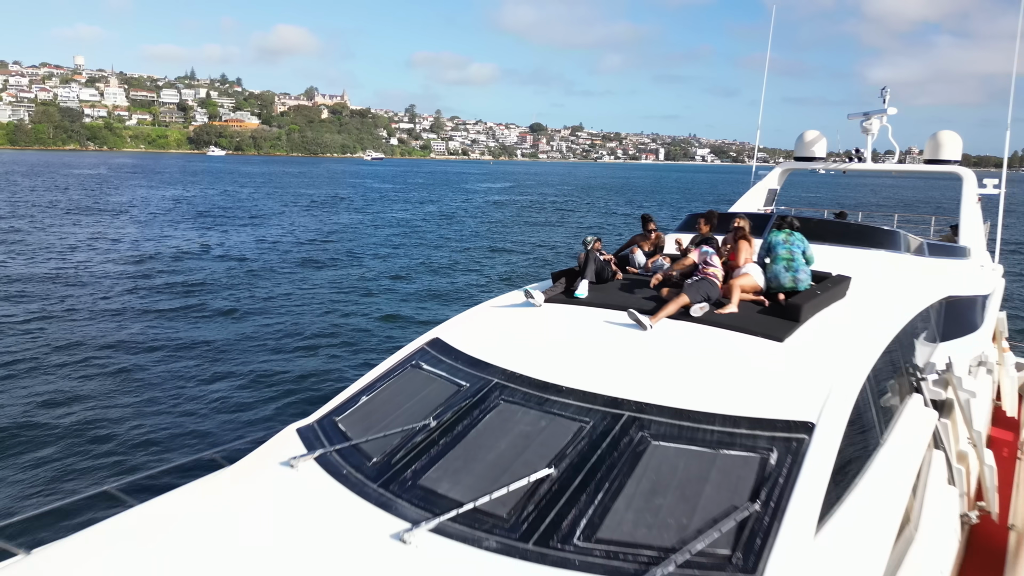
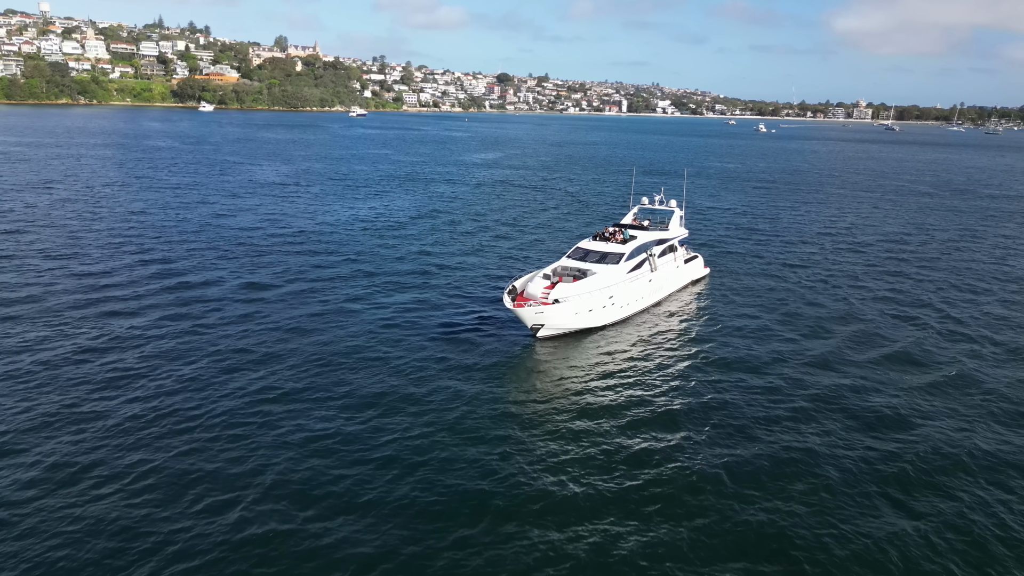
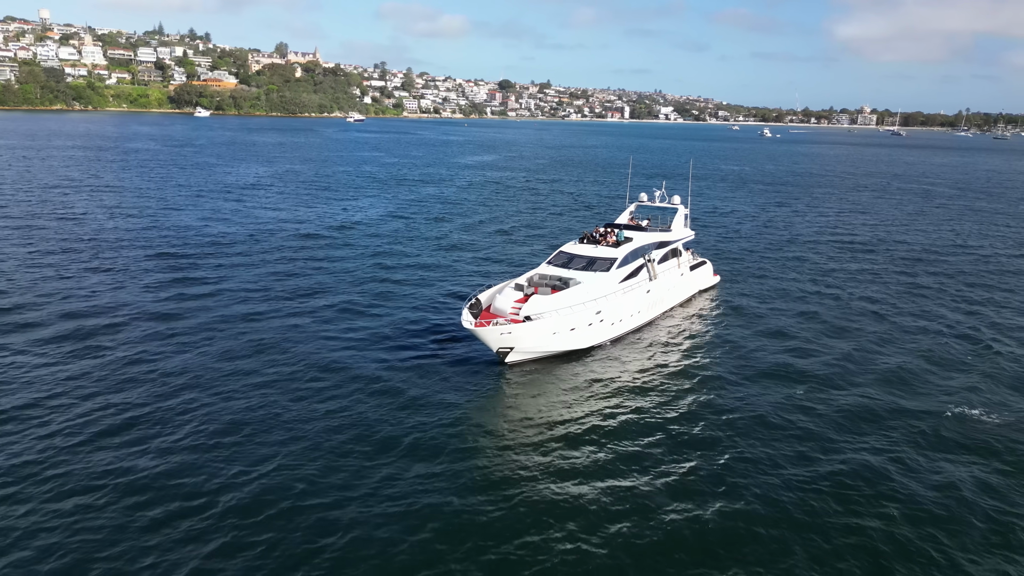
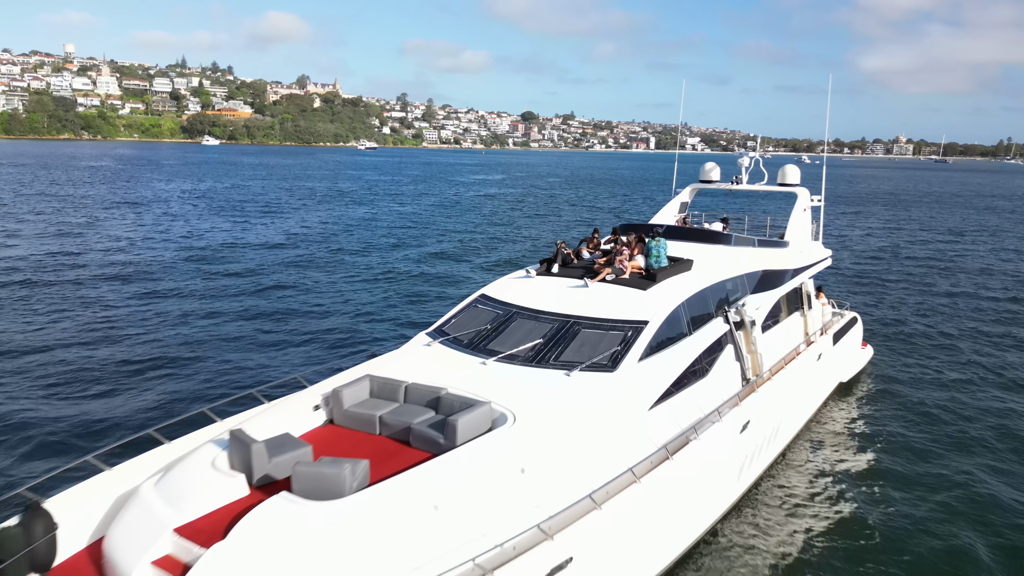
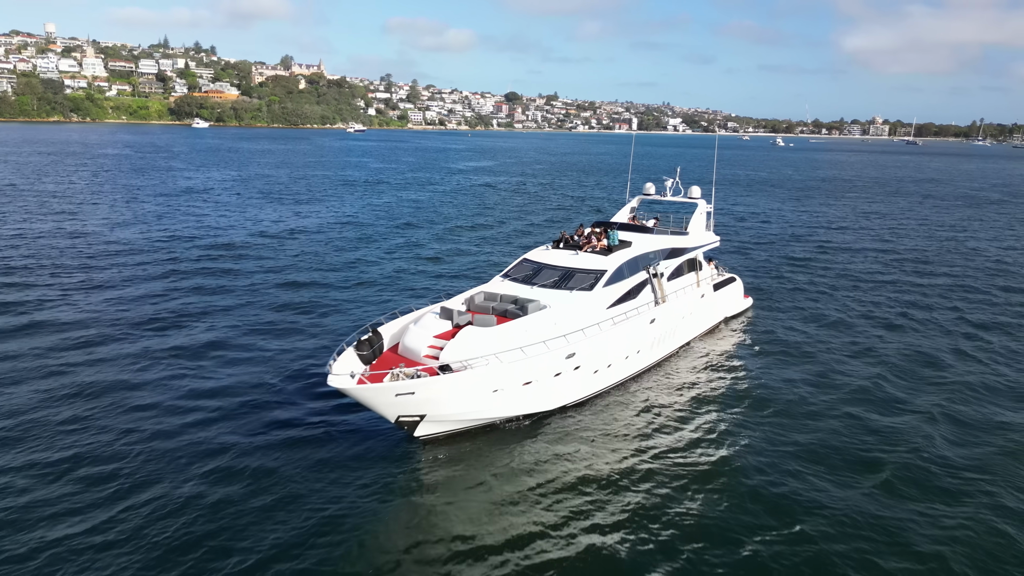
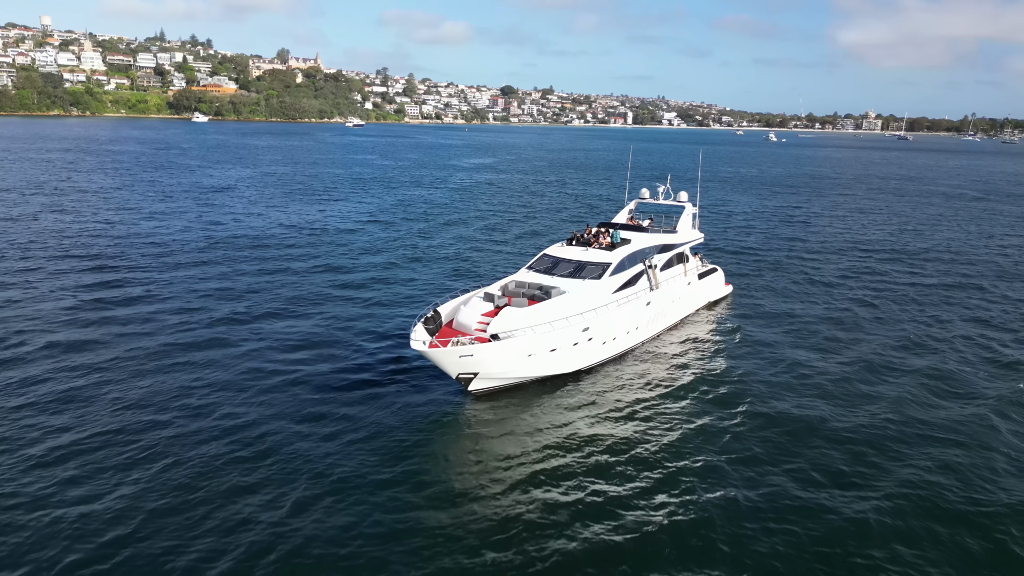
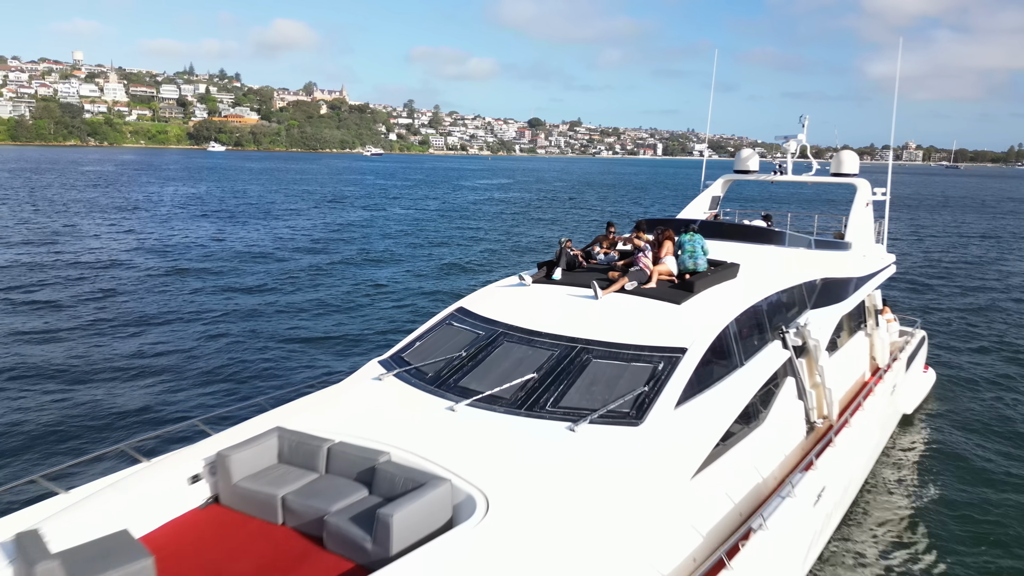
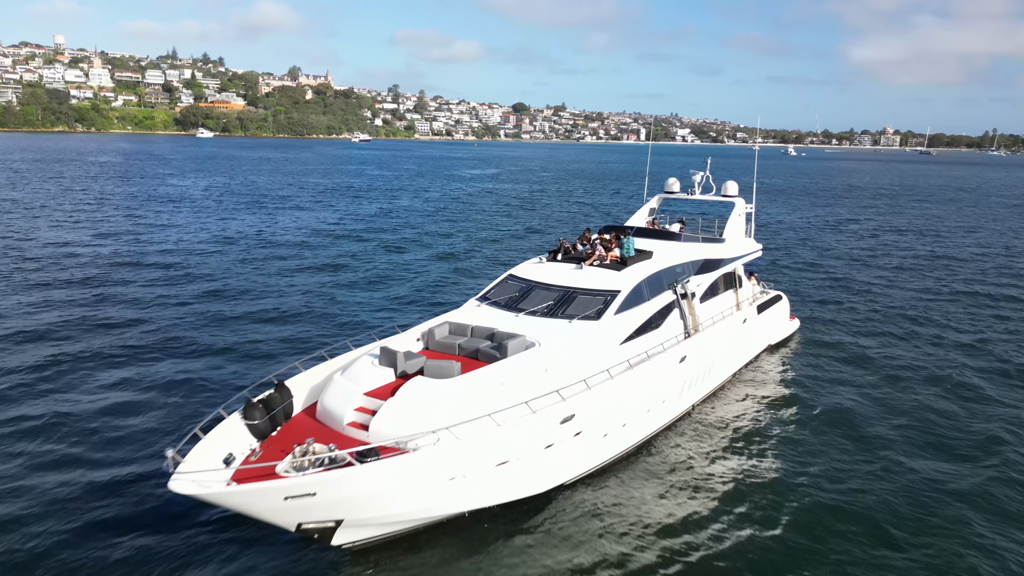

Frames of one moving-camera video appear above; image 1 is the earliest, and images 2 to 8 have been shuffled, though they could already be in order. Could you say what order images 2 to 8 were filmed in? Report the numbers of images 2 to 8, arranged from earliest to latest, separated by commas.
7, 4, 8, 5, 6, 3, 2
